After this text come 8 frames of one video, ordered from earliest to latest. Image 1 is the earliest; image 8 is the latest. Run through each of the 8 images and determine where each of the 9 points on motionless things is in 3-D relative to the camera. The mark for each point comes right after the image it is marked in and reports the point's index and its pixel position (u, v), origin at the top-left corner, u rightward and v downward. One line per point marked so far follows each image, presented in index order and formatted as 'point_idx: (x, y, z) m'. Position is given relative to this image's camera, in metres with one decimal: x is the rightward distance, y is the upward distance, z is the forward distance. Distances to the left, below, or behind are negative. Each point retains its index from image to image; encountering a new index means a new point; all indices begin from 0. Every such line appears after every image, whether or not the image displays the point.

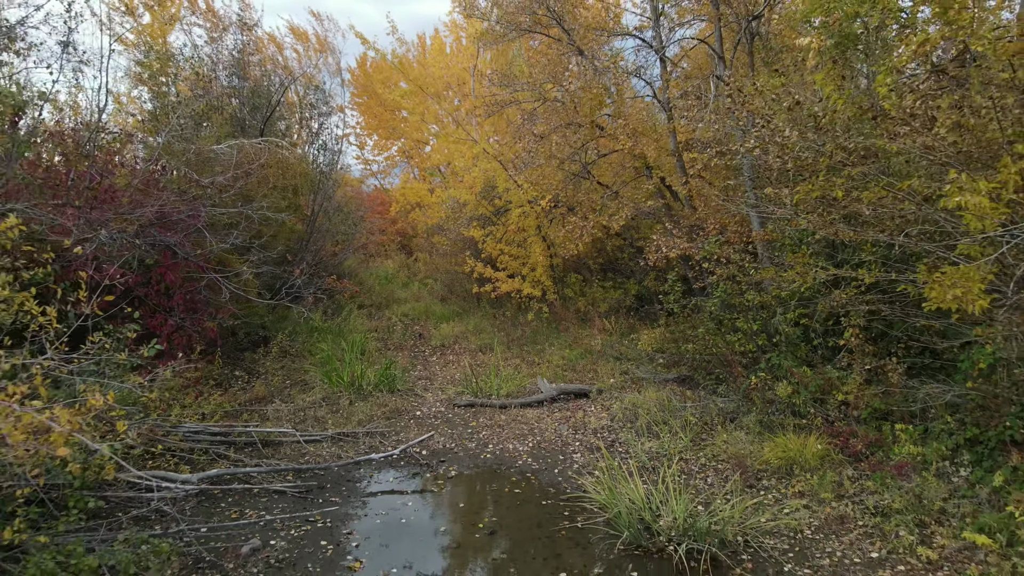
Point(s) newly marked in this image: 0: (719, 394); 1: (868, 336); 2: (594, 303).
0: (+2.4, -1.2, +5.2) m
1: (+3.4, -0.5, +4.2) m
2: (+1.5, -0.3, +8.4) m
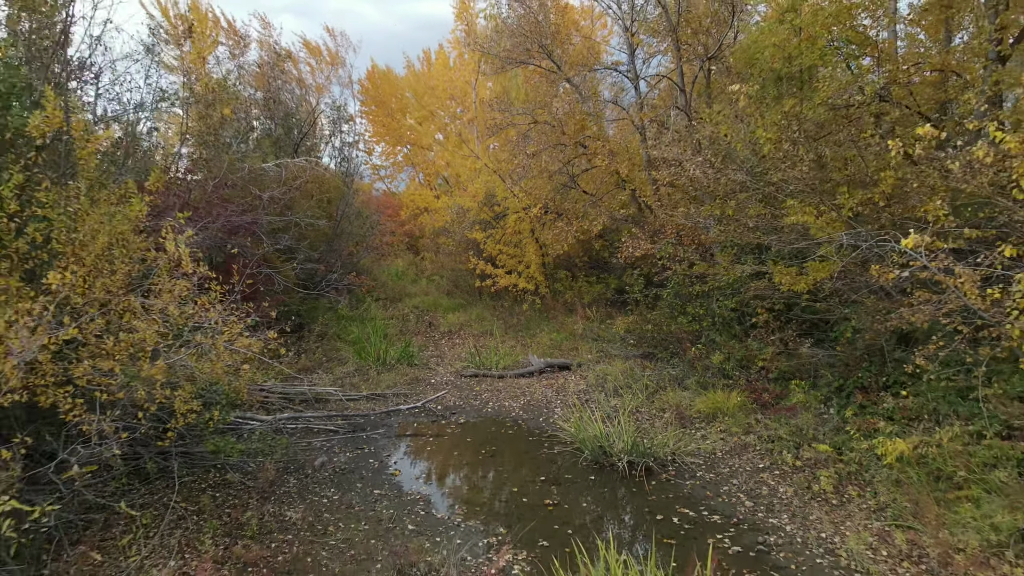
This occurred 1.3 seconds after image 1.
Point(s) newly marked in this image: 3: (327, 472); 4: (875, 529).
0: (+2.3, -1.1, +6.5) m
1: (+3.3, -0.4, +5.5) m
2: (+1.5, -0.2, +9.8) m
3: (-1.8, -1.8, +4.4) m
4: (+2.9, -1.9, +3.6) m
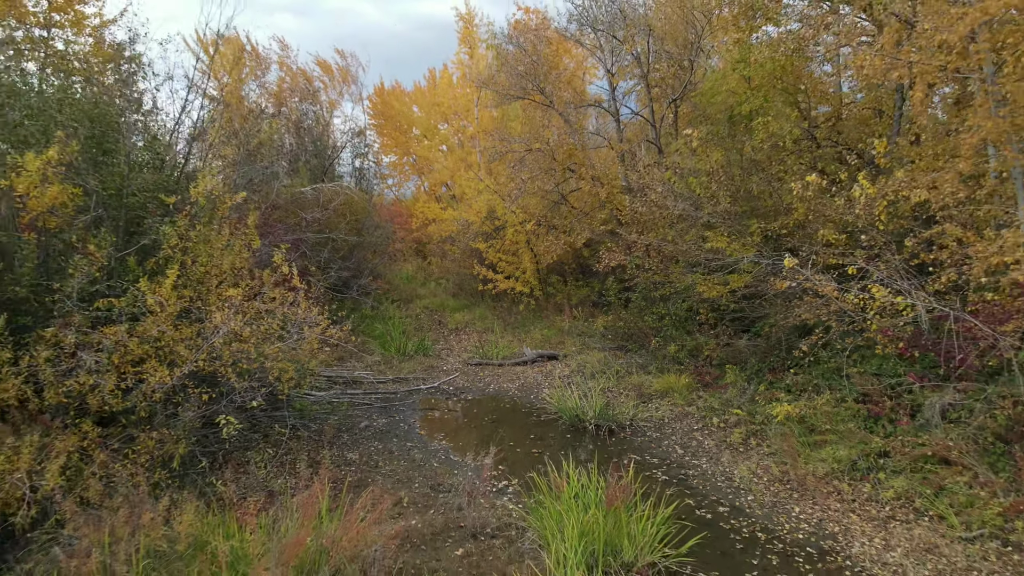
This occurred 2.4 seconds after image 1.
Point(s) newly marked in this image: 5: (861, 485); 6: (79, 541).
0: (+2.3, -1.2, +8.0) m
1: (+3.3, -0.4, +7.0) m
2: (+1.4, -0.2, +11.2) m
3: (-1.9, -1.9, +5.9) m
4: (+2.8, -2.0, +5.1) m
5: (+3.6, -2.0, +4.5) m
6: (-2.9, -1.7, +2.9) m
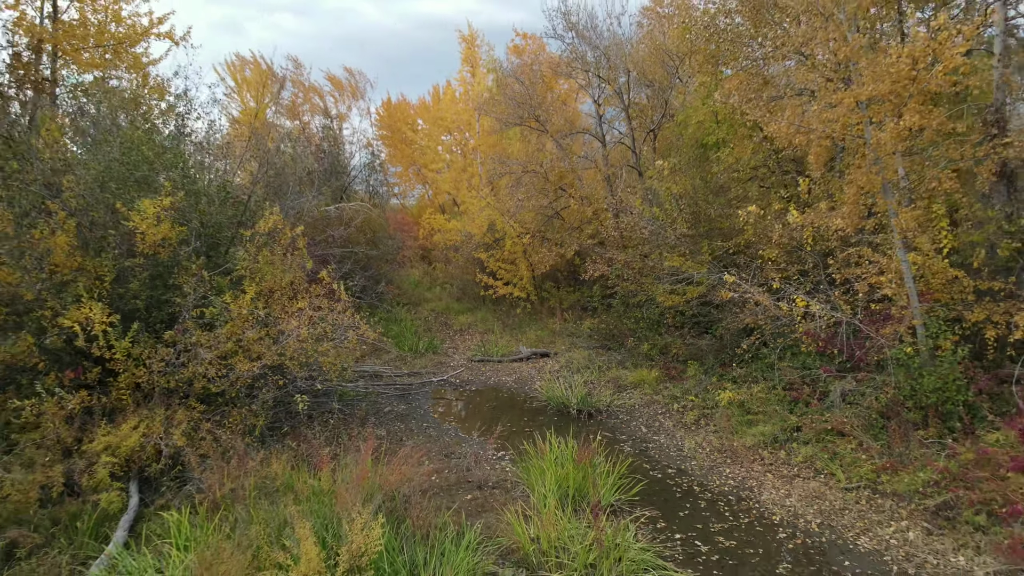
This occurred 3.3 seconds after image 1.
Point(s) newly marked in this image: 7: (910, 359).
0: (+2.2, -1.3, +9.3) m
1: (+3.2, -0.6, +8.3) m
2: (+1.4, -0.4, +12.5) m
3: (-1.9, -2.0, +7.2) m
4: (+2.8, -2.2, +6.4) m
5: (+3.5, -2.2, +5.8) m
6: (-2.9, -1.8, +4.2) m
7: (+5.0, -0.9, +5.5) m
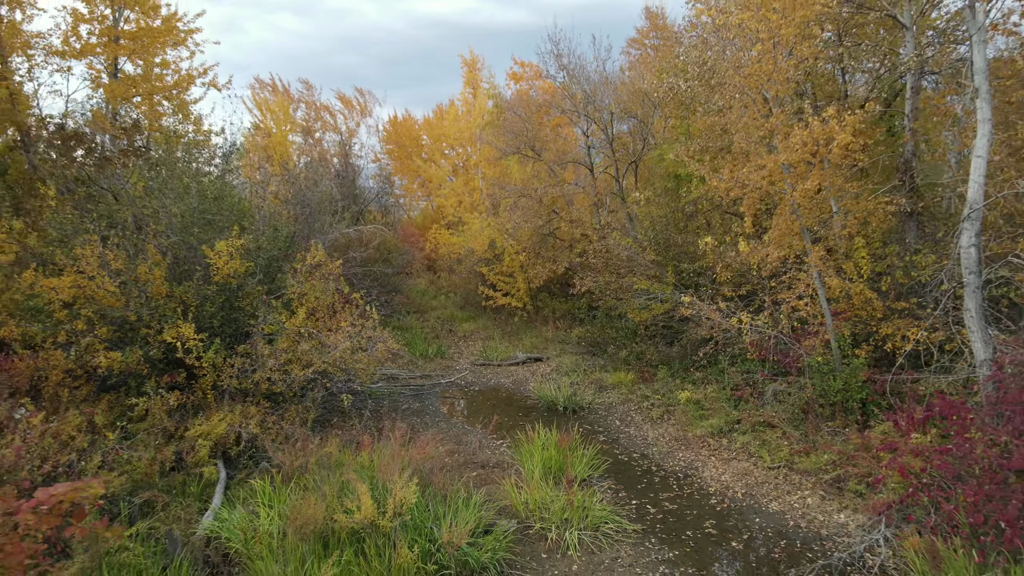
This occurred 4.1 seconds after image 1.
0: (+2.2, -1.7, +10.7) m
1: (+3.2, -0.9, +9.7) m
2: (+1.3, -0.7, +14.0) m
3: (-2.0, -2.4, +8.6) m
4: (+2.7, -2.5, +7.8) m
5: (+3.5, -2.5, +7.3) m
6: (-3.0, -2.2, +5.7) m
7: (+4.9, -1.2, +7.0) m
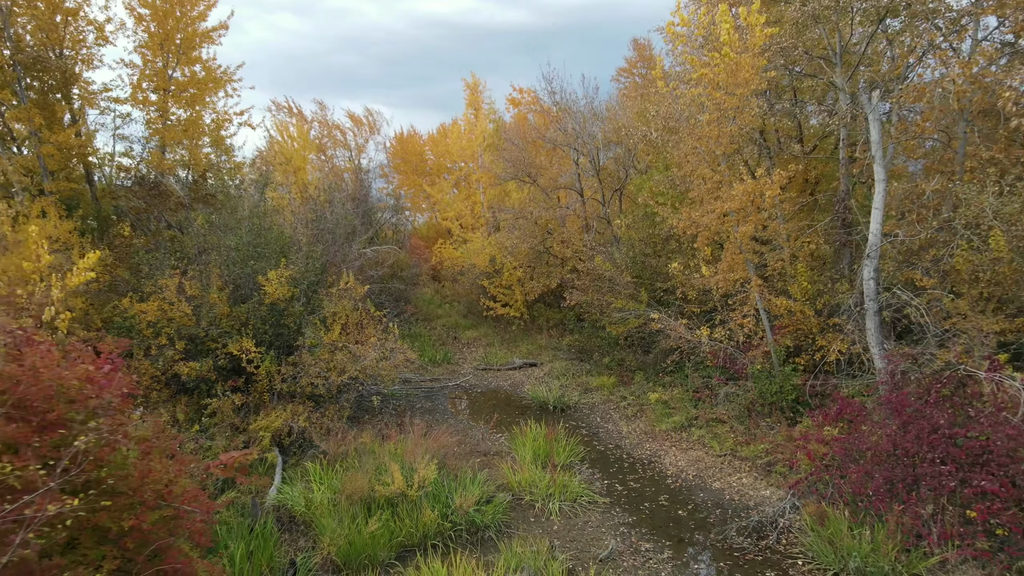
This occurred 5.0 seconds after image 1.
0: (+2.1, -2.1, +12.2) m
1: (+3.1, -1.3, +11.3) m
2: (+1.3, -1.1, +15.5) m
3: (-2.0, -2.8, +10.1) m
4: (+2.7, -2.9, +9.3) m
5: (+3.4, -2.9, +8.8) m
6: (-3.0, -2.6, +7.2) m
7: (+4.8, -1.6, +8.5) m
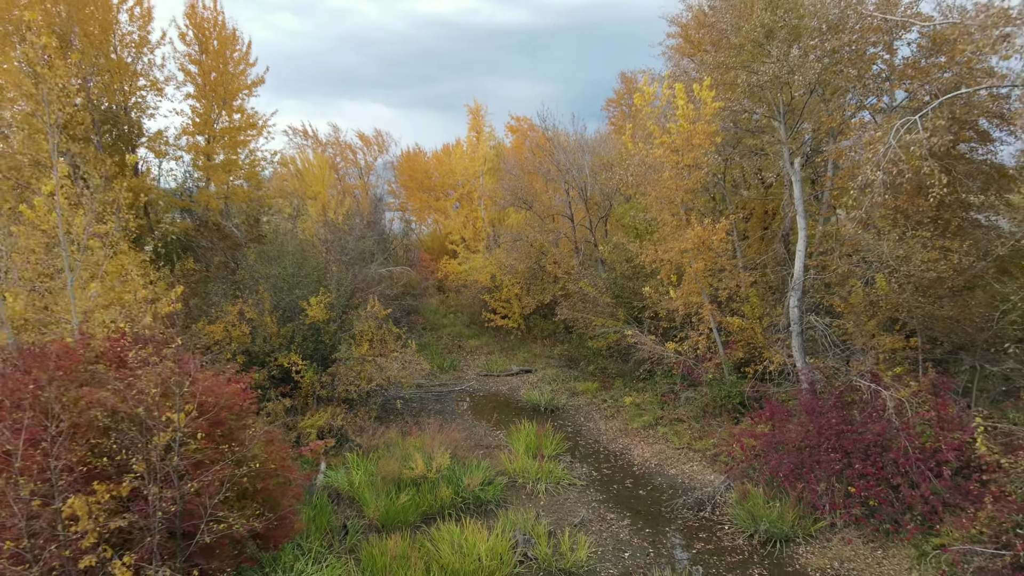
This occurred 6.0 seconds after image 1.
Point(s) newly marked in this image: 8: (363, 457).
0: (+2.1, -2.6, +14.1) m
1: (+3.1, -1.8, +13.1) m
2: (+1.2, -1.6, +17.3) m
3: (-2.1, -3.3, +12.0) m
4: (+2.6, -3.4, +11.1) m
5: (+3.3, -3.4, +10.6) m
6: (-3.1, -3.1, +9.0) m
7: (+4.8, -2.2, +10.3) m
8: (-2.9, -3.3, +8.6) m
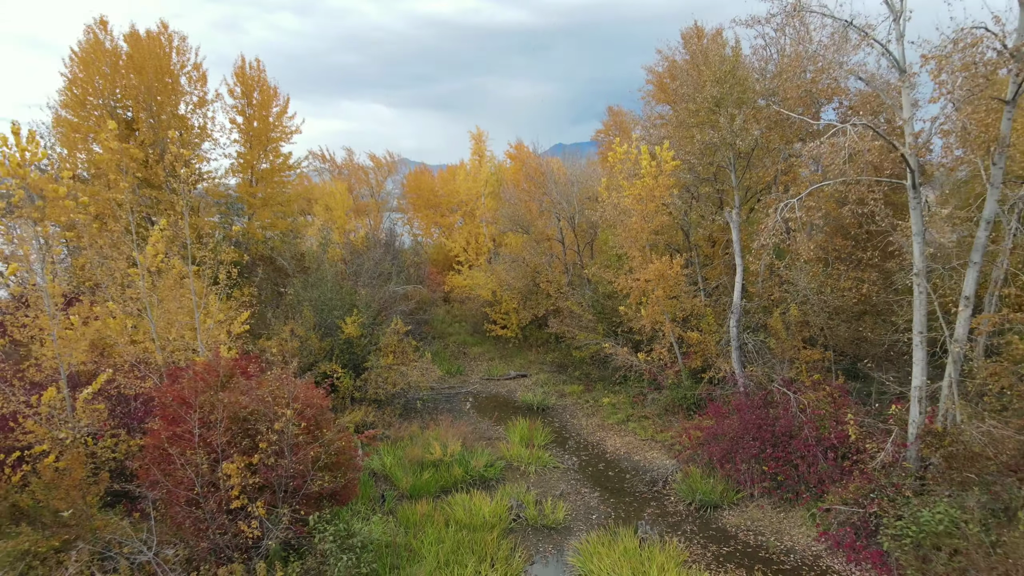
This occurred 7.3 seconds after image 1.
0: (+2.0, -3.2, +16.4) m
1: (+3.0, -2.5, +15.5) m
2: (+1.1, -2.3, +19.7) m
3: (-2.2, -3.9, +14.3) m
4: (+2.5, -4.0, +13.5) m
5: (+3.3, -4.1, +13.0) m
6: (-3.2, -3.7, +11.4) m
7: (+4.7, -2.8, +12.7) m
8: (-3.0, -3.9, +11.0) m
